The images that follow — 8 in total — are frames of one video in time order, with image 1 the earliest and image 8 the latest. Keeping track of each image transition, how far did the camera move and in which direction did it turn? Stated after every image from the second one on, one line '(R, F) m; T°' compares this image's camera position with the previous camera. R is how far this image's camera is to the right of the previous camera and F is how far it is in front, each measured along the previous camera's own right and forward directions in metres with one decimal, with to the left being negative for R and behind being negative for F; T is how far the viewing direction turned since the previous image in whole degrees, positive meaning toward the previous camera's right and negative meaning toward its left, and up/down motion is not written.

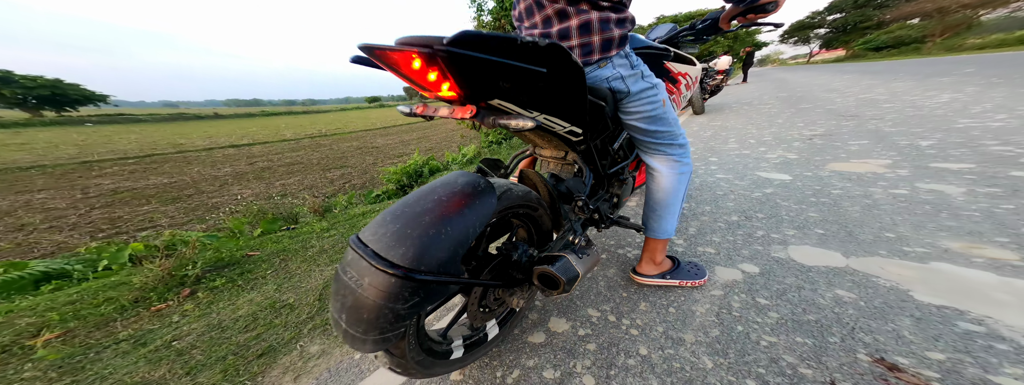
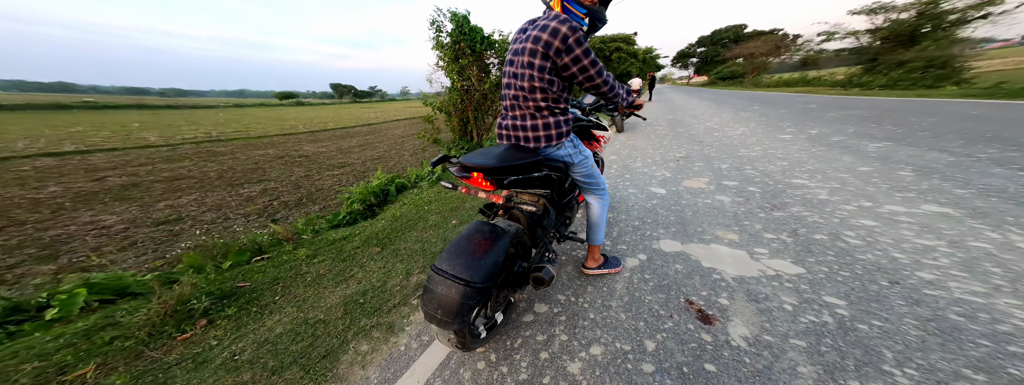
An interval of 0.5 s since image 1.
(-0.2, -0.4) m; +11°
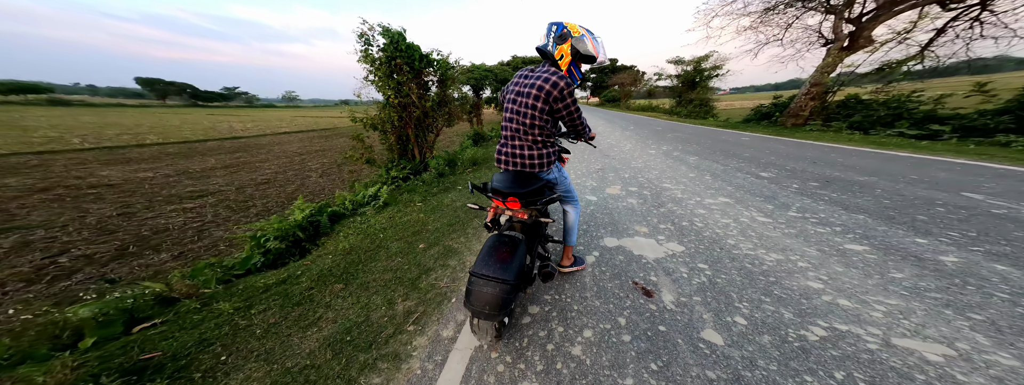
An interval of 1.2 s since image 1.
(-0.5, -0.2) m; +18°
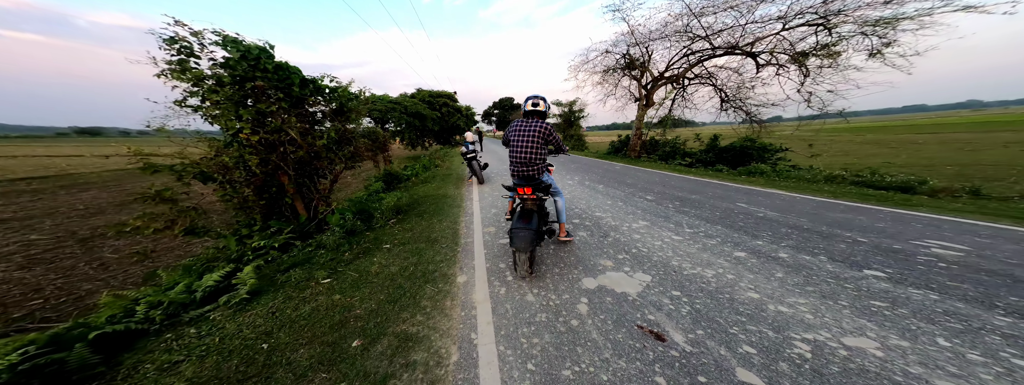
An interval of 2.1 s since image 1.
(-0.7, +0.4) m; +26°
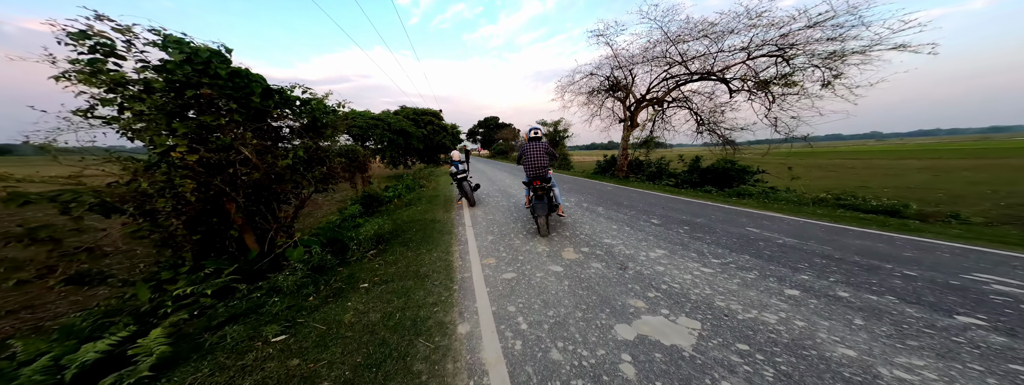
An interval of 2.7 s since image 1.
(-0.3, +0.5) m; +5°
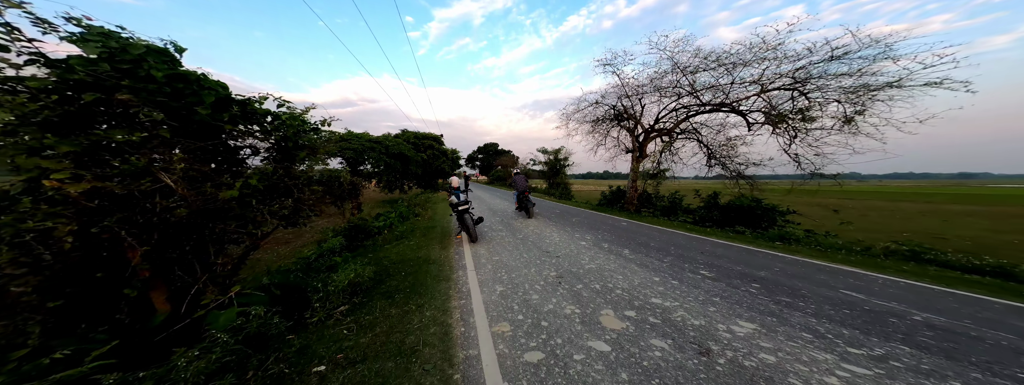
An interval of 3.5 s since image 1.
(-0.3, +0.9) m; +1°
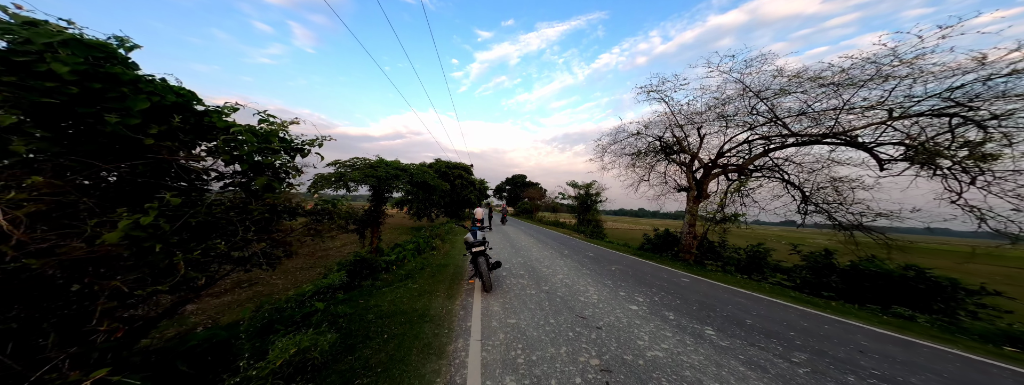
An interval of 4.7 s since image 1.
(+0.1, +1.3) m; -6°
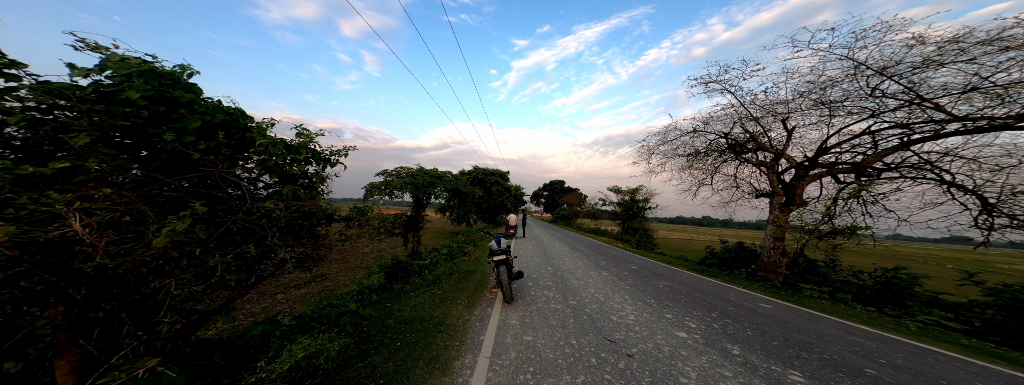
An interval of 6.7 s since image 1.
(+0.5, +0.3) m; -11°
